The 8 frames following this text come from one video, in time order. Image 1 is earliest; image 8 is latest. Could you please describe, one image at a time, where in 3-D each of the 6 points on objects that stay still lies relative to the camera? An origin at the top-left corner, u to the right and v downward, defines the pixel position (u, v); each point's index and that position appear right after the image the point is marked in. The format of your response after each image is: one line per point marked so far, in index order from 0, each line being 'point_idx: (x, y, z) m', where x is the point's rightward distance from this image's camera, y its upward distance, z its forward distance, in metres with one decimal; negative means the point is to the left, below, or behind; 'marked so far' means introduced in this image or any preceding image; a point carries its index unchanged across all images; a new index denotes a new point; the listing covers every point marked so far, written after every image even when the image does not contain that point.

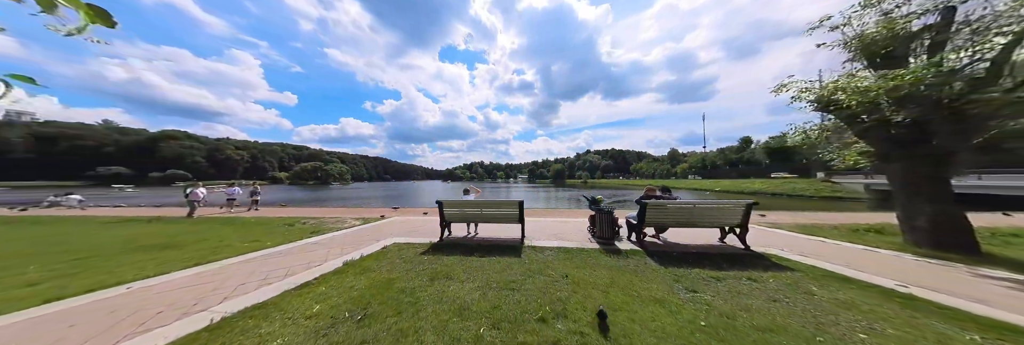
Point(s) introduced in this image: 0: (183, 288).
0: (-6.0, -2.1, +3.5) m
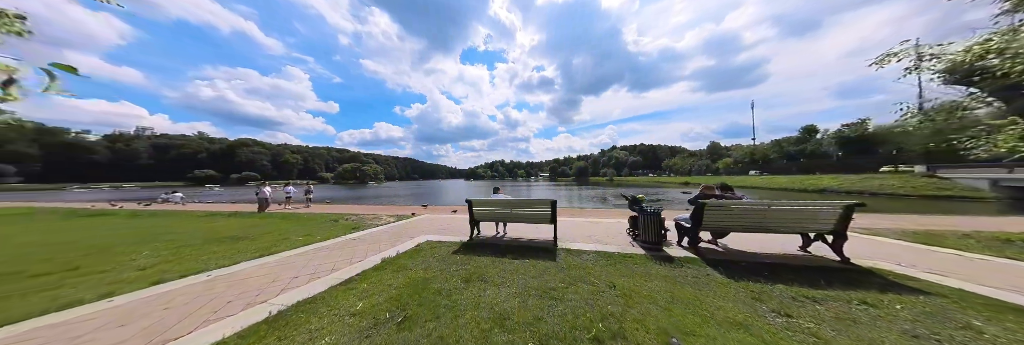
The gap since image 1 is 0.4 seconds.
0: (-5.3, -2.1, +3.9) m
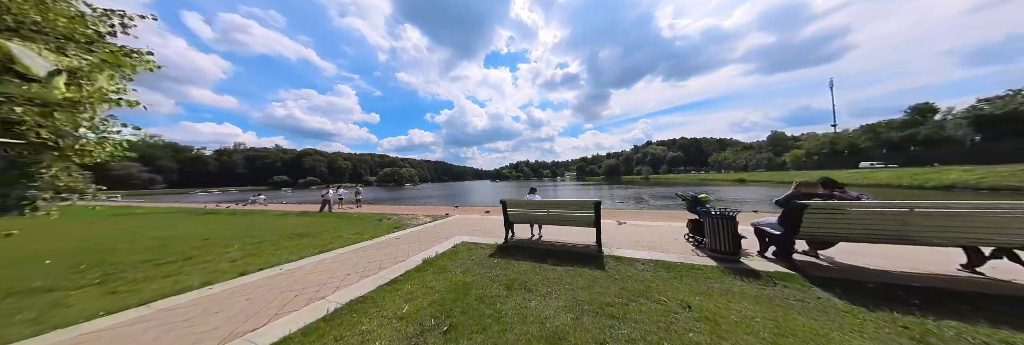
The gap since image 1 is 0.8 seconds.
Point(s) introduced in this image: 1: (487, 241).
0: (-4.4, -2.2, +4.3) m
1: (-0.7, -2.1, +6.1) m
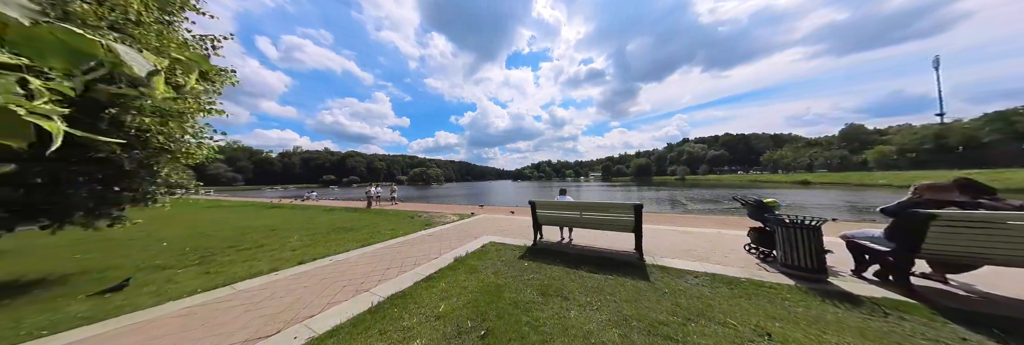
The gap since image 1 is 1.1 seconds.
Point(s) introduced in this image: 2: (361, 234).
0: (-3.7, -2.2, +4.6) m
1: (+0.2, -2.2, +6.0) m
2: (-6.1, -2.5, +7.8) m
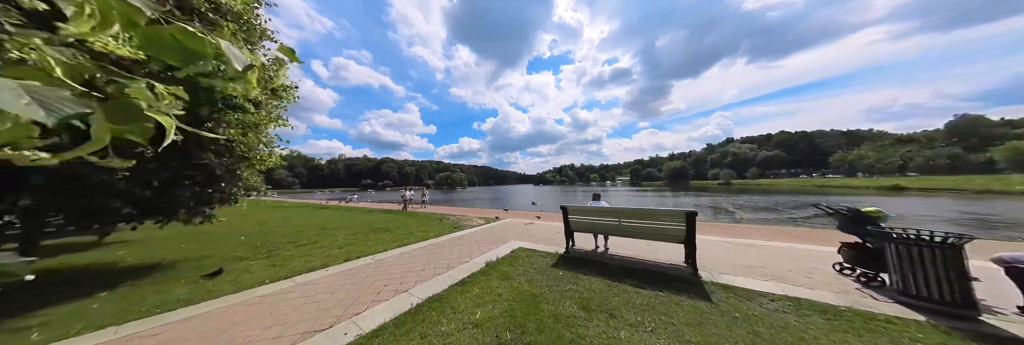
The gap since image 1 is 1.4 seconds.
0: (-3.0, -2.3, +4.9) m
1: (+1.1, -2.3, +5.7) m
2: (-4.9, -2.7, +8.3) m
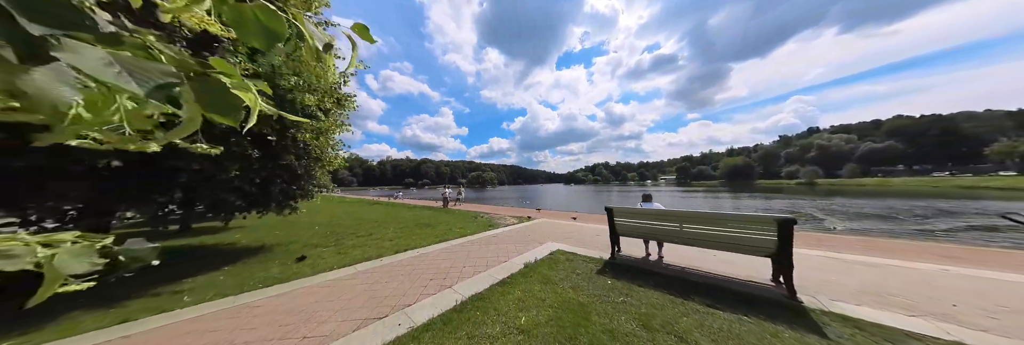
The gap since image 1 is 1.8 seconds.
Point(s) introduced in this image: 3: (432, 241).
0: (-2.0, -2.3, +5.1) m
1: (+2.1, -2.2, +5.3) m
2: (-3.4, -2.7, +8.8) m
3: (-3.0, -2.5, +7.2) m
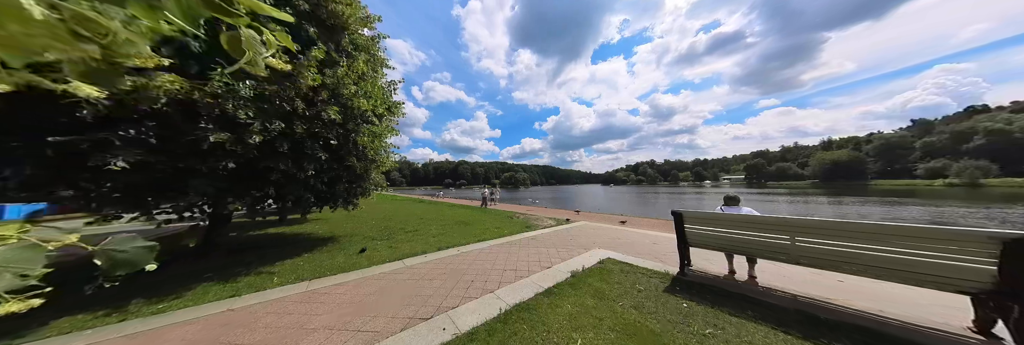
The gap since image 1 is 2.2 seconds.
0: (-0.9, -2.3, +5.0) m
1: (+3.2, -2.1, +4.5) m
2: (-1.6, -2.6, +8.9) m
3: (-1.5, -2.5, +7.2) m
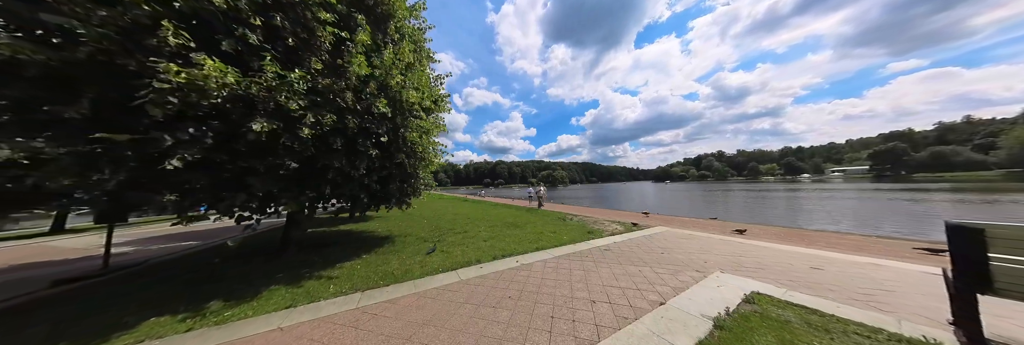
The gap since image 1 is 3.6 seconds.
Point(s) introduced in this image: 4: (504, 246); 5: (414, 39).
0: (+0.7, -2.1, +3.8) m
1: (+4.6, -1.9, +2.6) m
2: (+0.7, -2.5, +7.8) m
3: (+0.5, -2.4, +6.2) m
4: (-0.2, -2.3, +6.1) m
5: (-3.3, +4.4, +6.4) m
